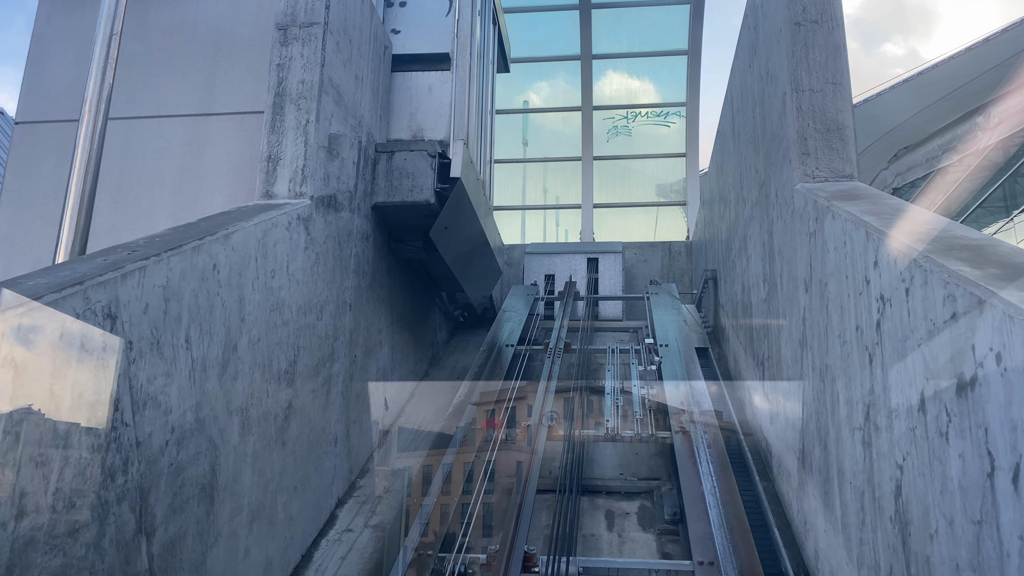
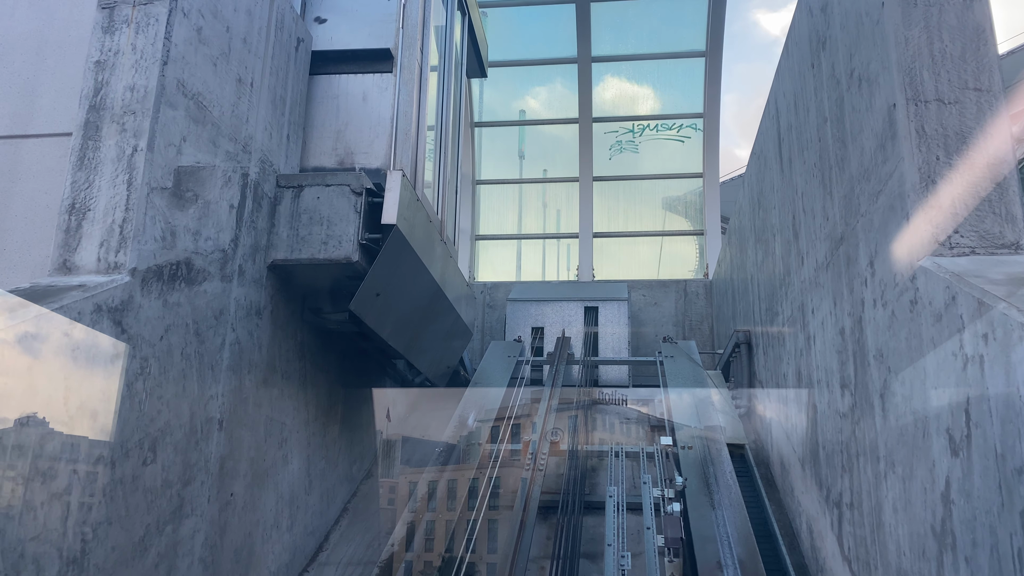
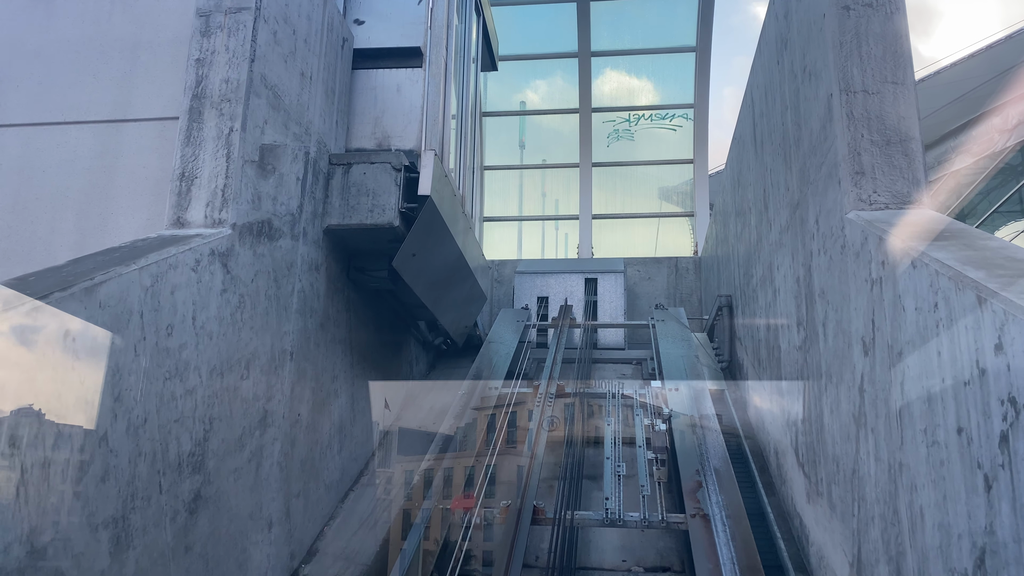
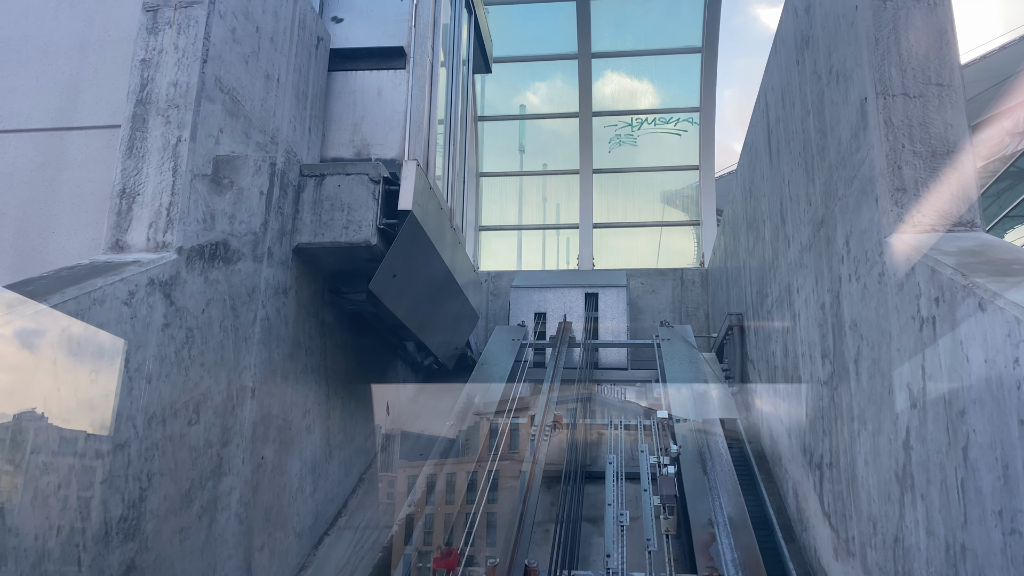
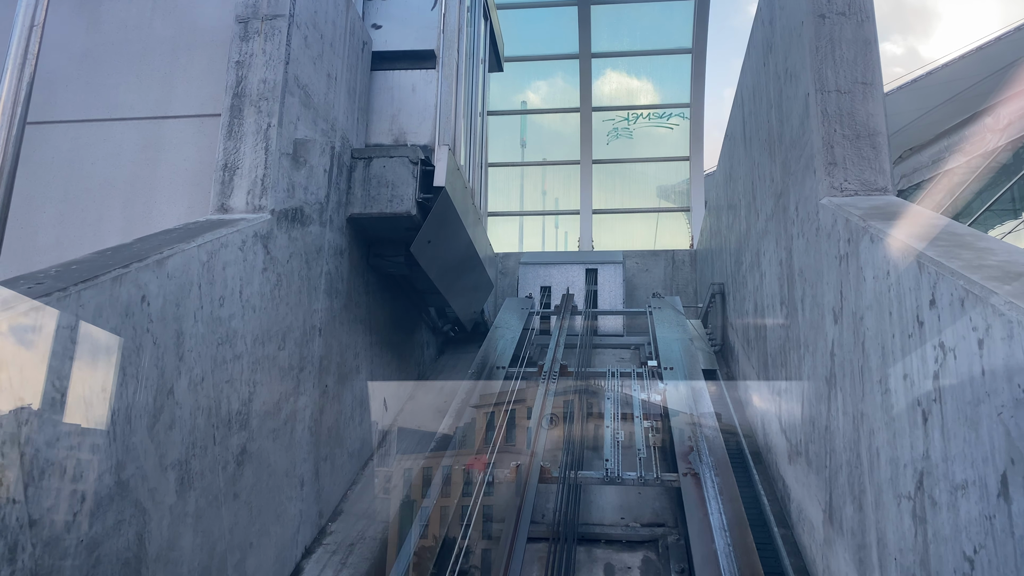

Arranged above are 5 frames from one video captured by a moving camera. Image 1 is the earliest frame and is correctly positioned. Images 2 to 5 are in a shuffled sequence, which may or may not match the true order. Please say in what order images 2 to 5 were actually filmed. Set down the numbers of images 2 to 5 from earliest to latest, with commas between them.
5, 3, 4, 2
